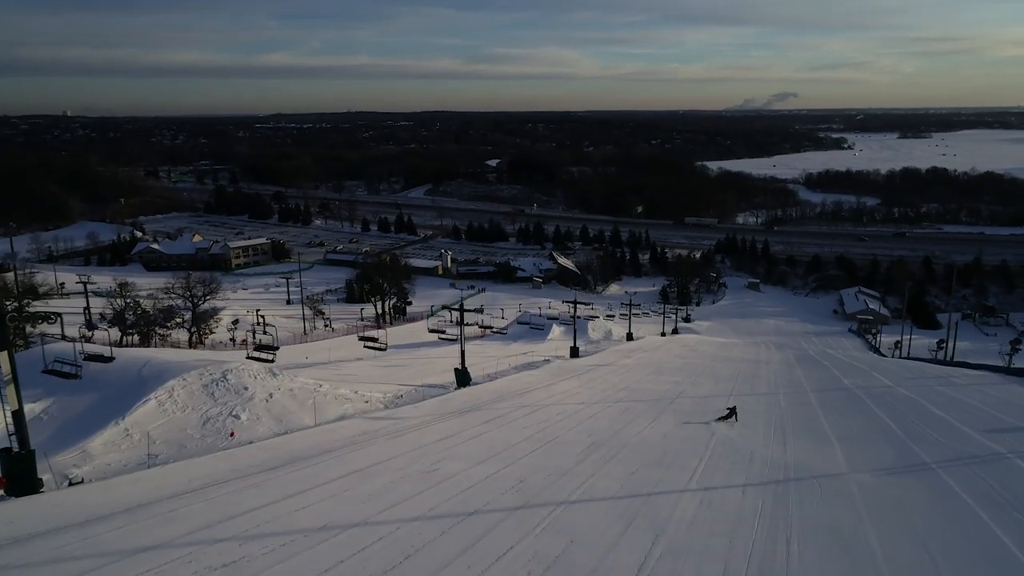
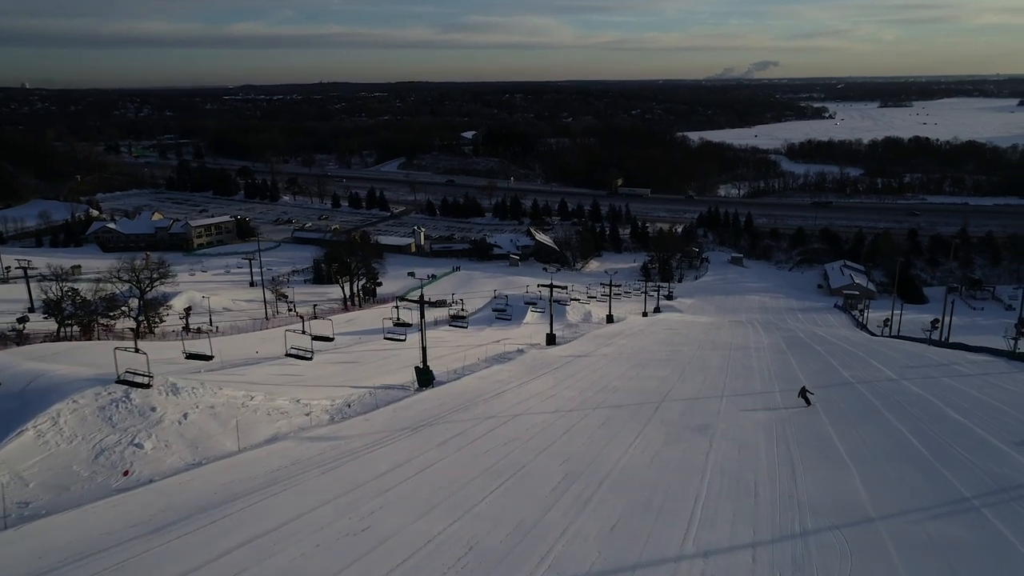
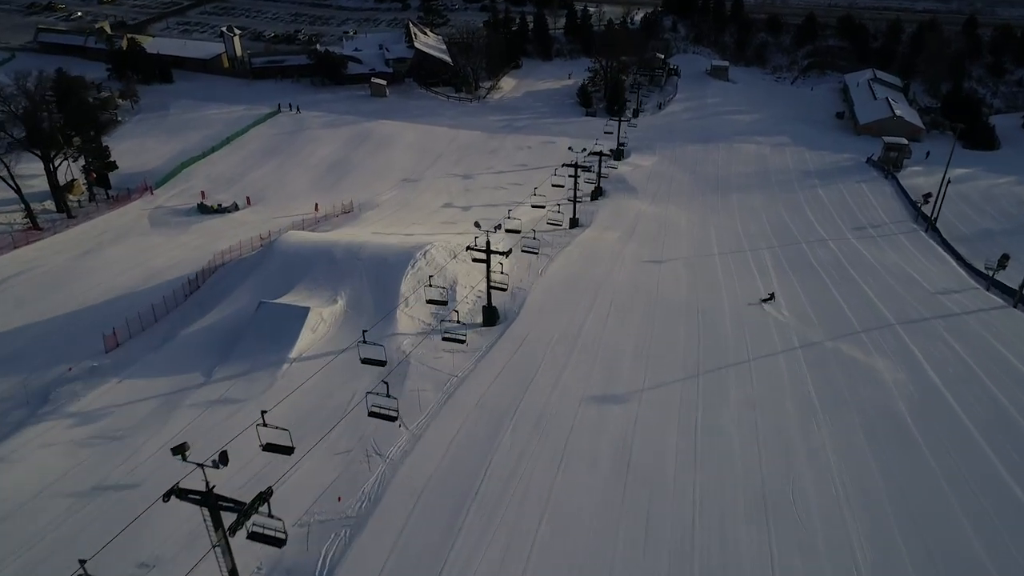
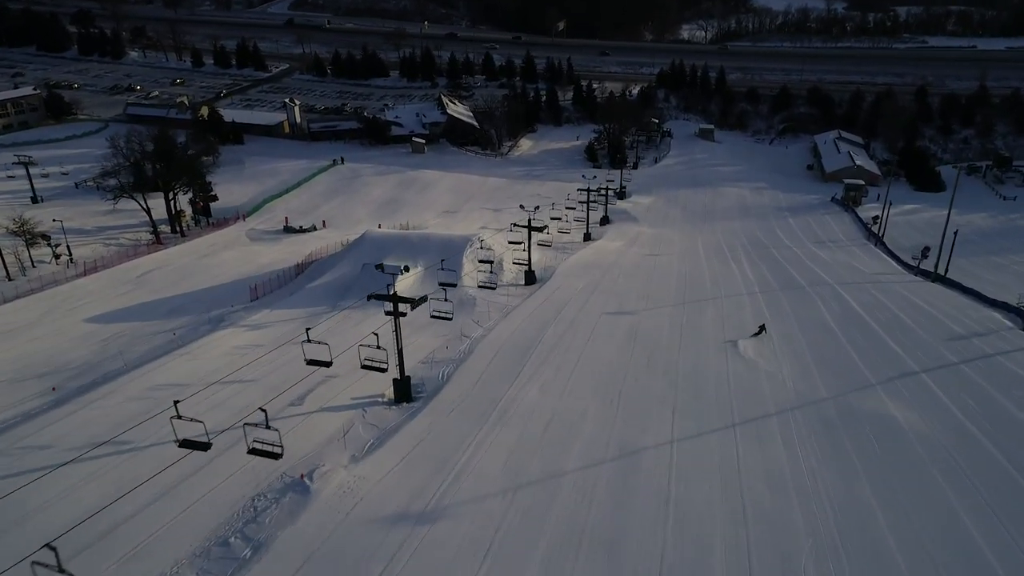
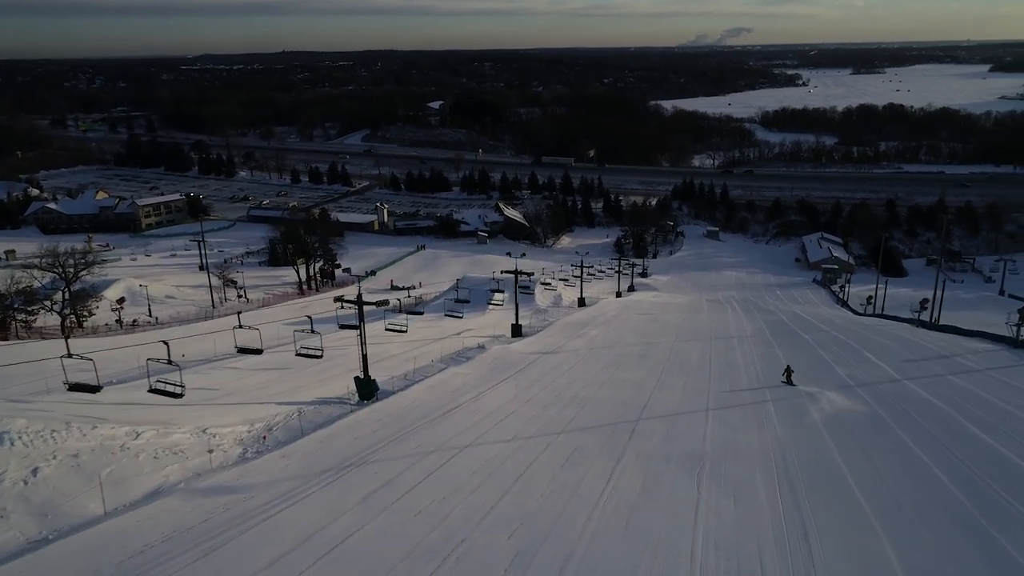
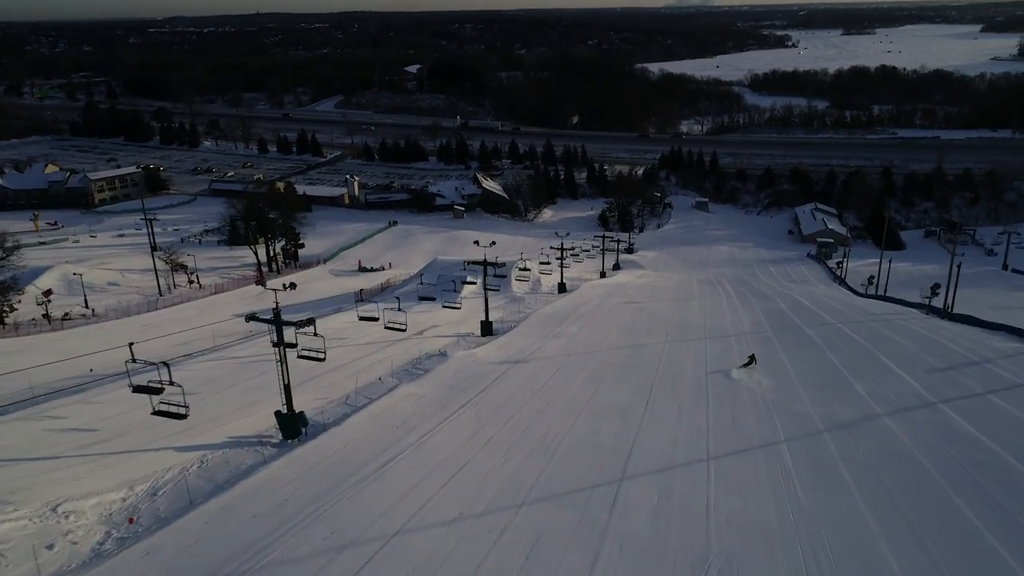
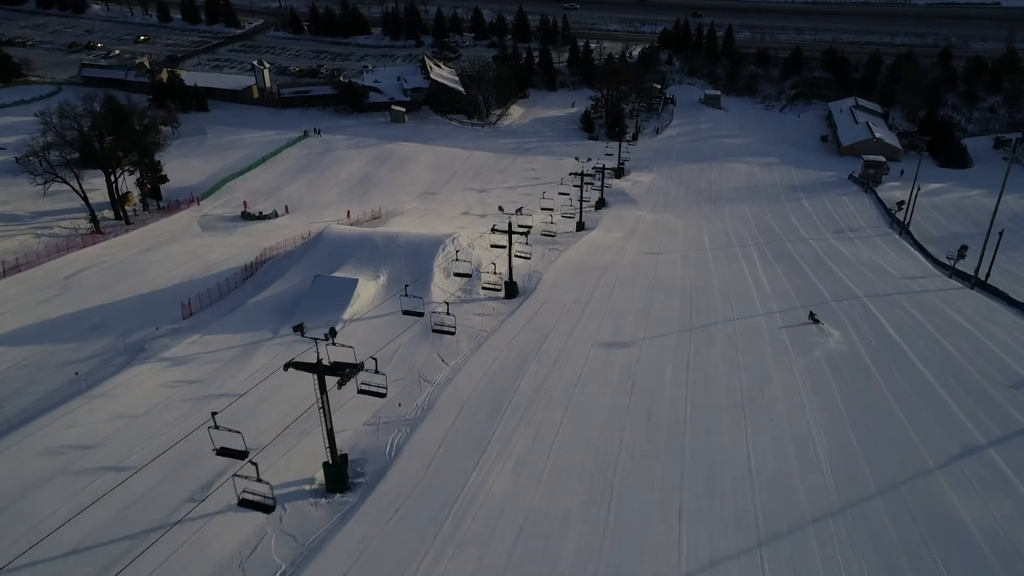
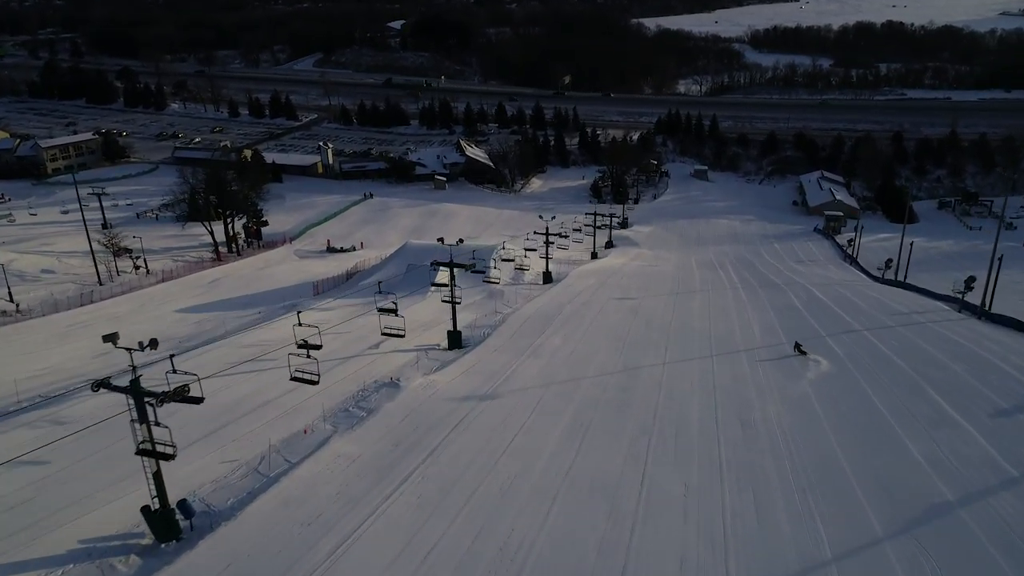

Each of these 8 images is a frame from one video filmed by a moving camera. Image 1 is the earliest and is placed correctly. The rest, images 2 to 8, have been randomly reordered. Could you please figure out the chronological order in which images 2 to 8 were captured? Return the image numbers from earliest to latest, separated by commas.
2, 5, 6, 8, 4, 7, 3
